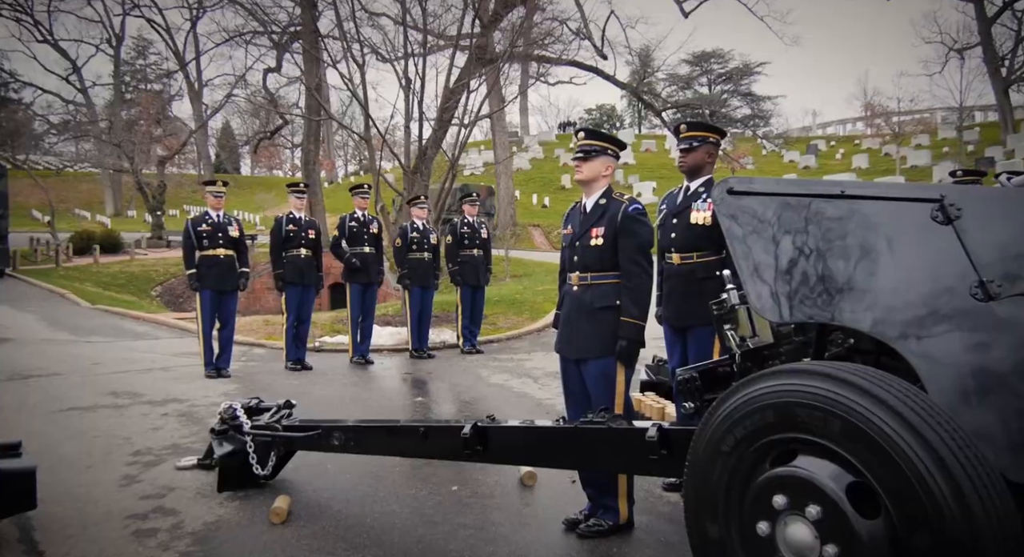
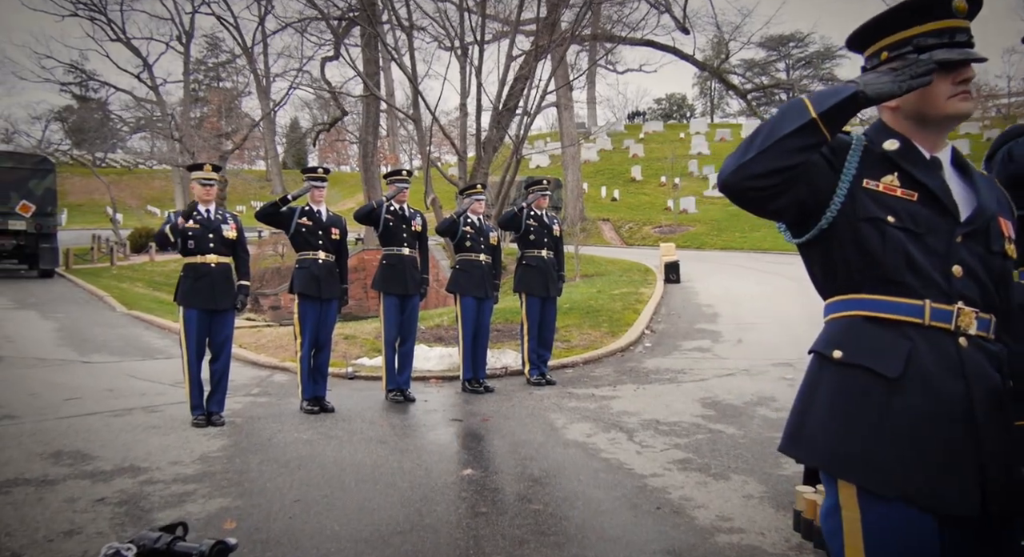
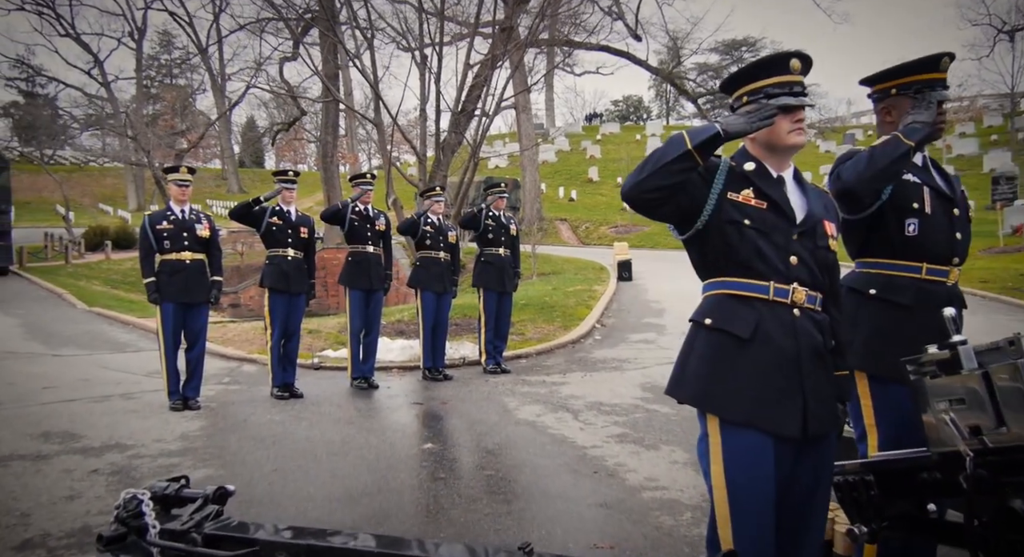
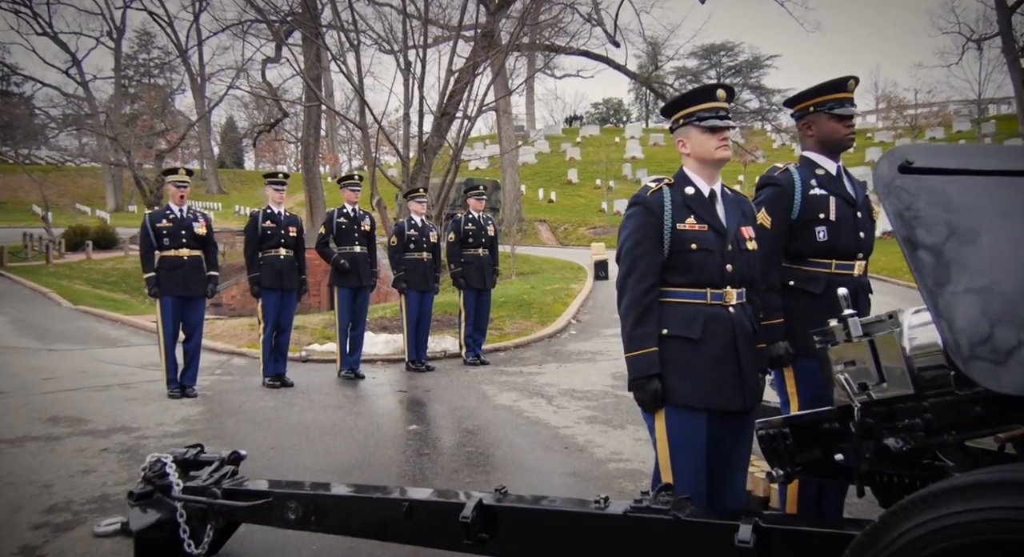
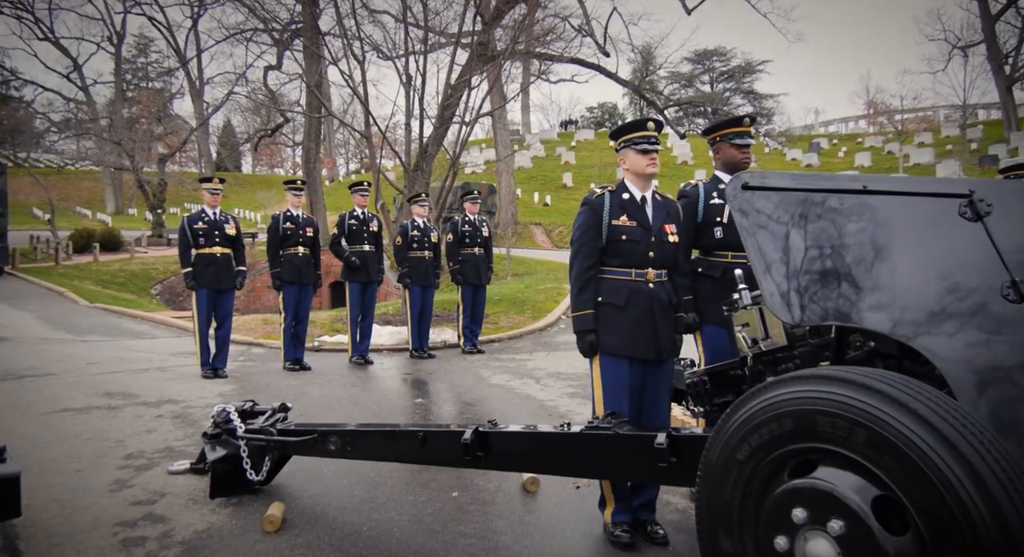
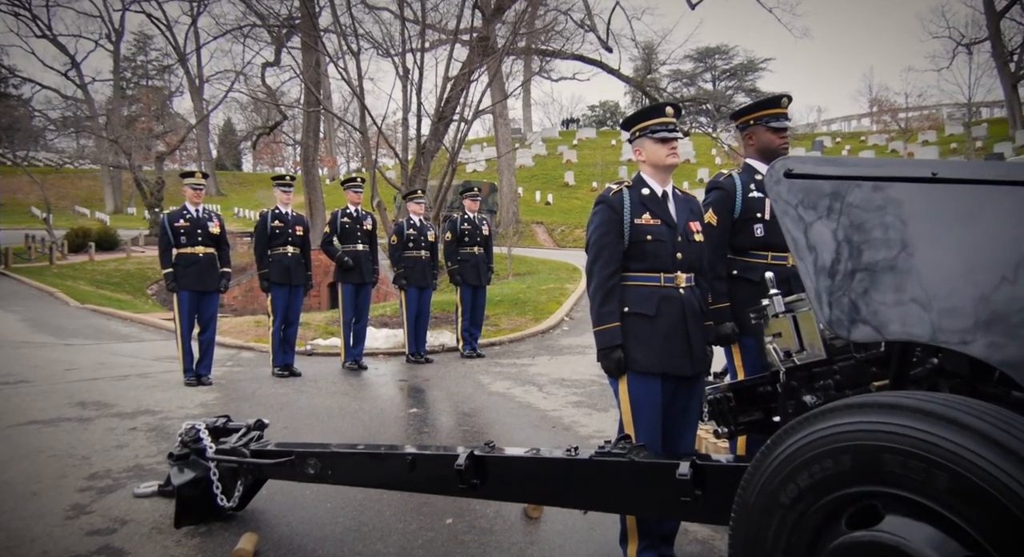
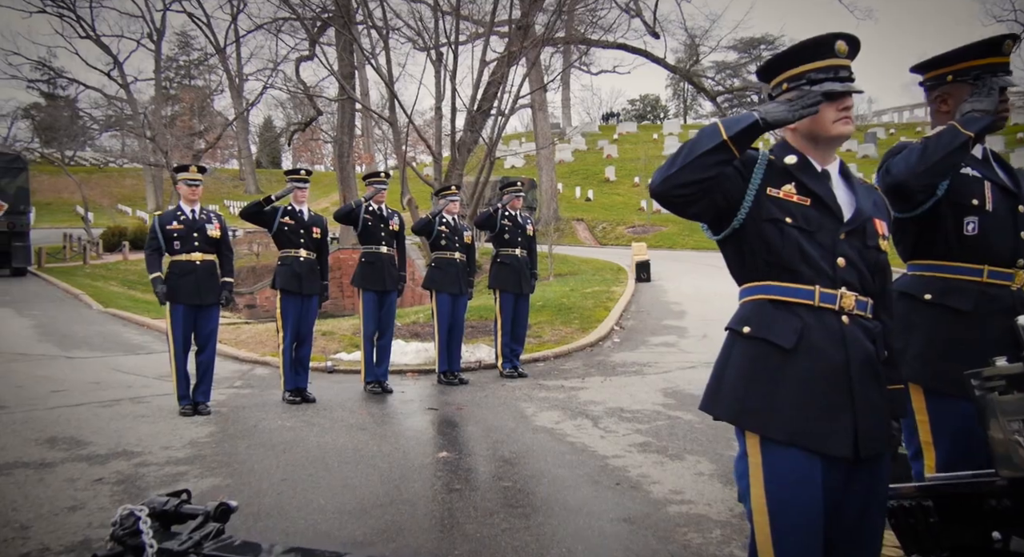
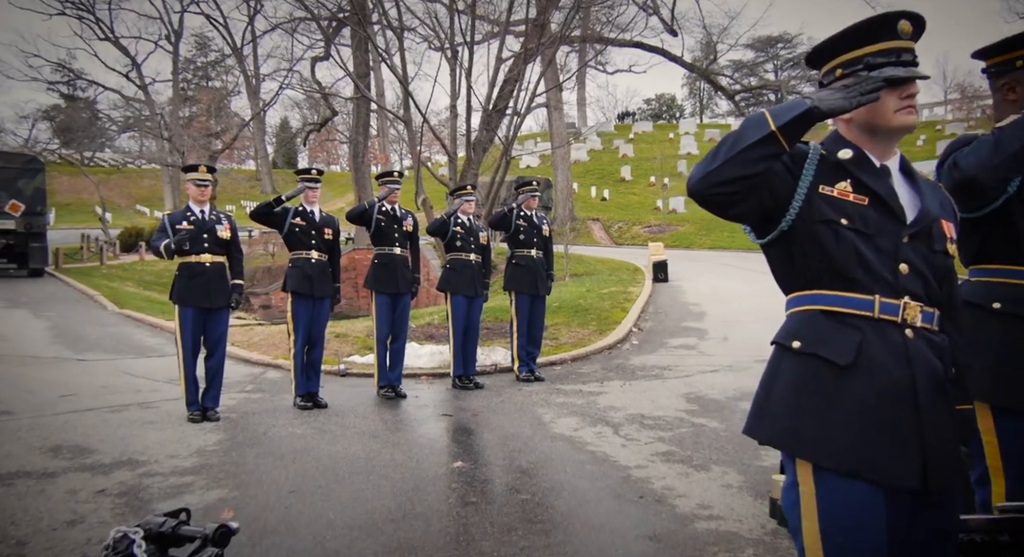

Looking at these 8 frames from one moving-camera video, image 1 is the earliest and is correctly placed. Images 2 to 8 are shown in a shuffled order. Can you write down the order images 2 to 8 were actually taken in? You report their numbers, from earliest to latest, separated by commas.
5, 6, 4, 3, 7, 8, 2
